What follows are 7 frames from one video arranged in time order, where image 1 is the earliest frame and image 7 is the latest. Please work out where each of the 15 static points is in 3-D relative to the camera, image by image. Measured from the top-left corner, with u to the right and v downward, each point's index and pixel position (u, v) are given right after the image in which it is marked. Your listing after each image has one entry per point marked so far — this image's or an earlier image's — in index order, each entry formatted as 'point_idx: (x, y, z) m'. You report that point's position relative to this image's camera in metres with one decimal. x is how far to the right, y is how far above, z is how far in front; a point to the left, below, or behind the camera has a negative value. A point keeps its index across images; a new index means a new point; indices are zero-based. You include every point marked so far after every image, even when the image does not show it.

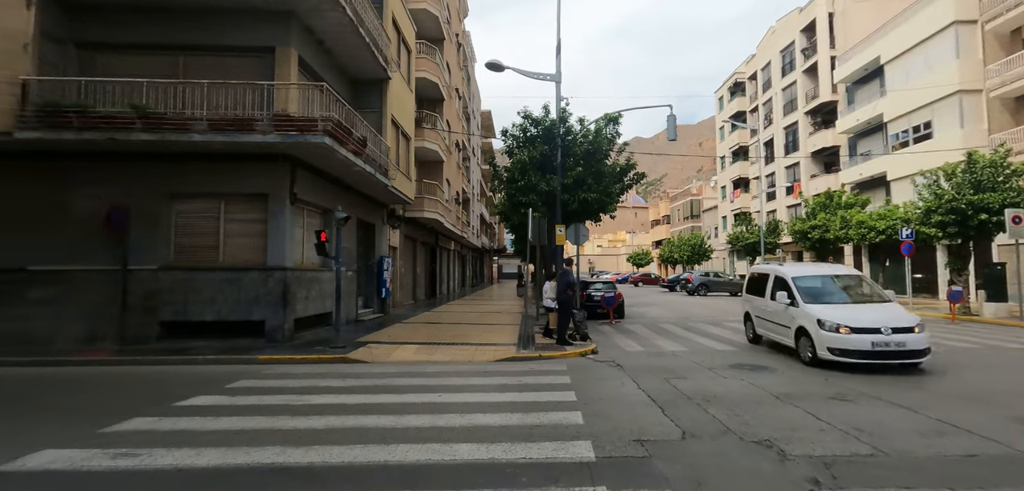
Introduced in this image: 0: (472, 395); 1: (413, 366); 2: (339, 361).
0: (-0.6, -2.3, +7.3) m
1: (-2.0, -2.4, +9.5) m
2: (-3.7, -2.4, +9.8) m
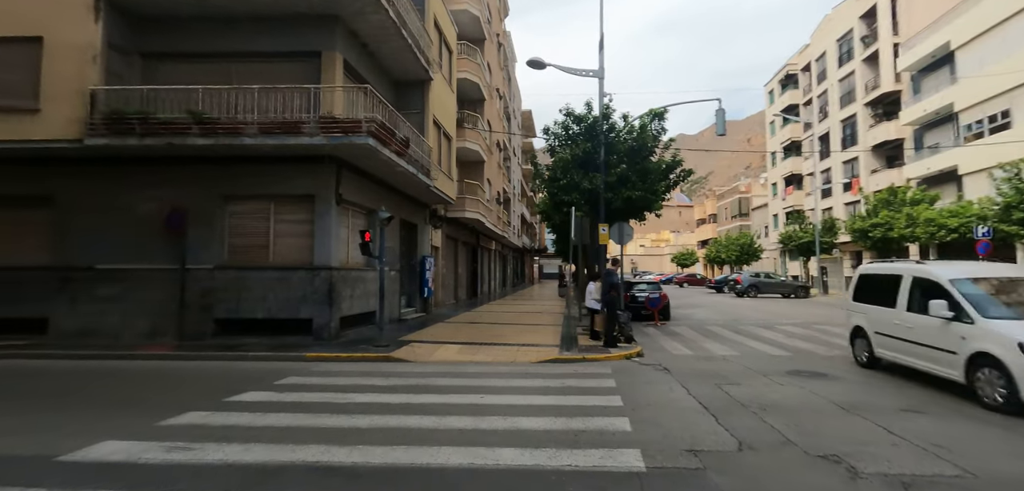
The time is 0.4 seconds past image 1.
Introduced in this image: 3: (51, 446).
0: (0.0, -2.3, +7.1) m
1: (-1.1, -2.4, +9.4) m
2: (-2.8, -2.4, +9.9) m
3: (-4.9, -2.1, +4.9) m
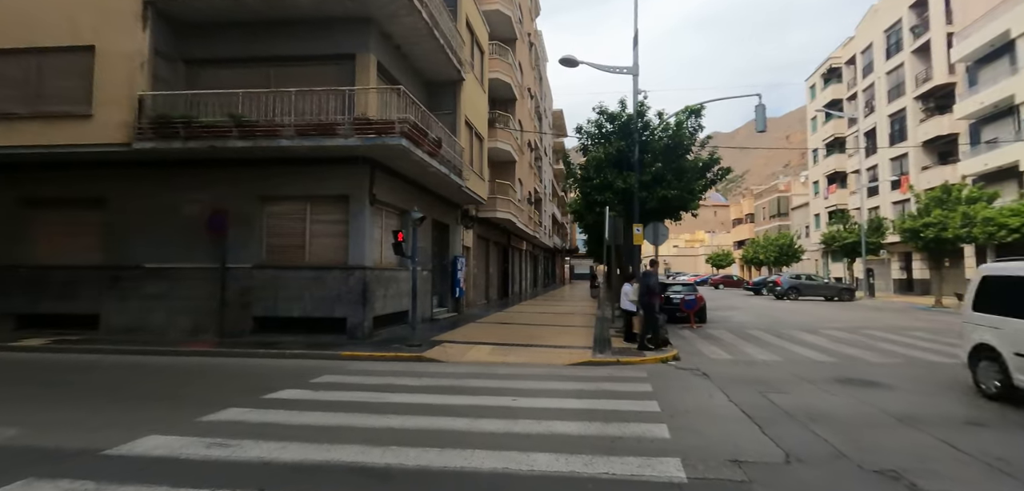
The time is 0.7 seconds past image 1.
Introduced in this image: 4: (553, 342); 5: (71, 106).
0: (+0.5, -2.3, +6.9) m
1: (-0.5, -2.4, +9.3) m
2: (-2.1, -2.4, +9.9) m
3: (-4.5, -2.1, +5.0) m
4: (+1.0, -2.5, +12.1) m
5: (-11.1, +3.5, +11.7) m
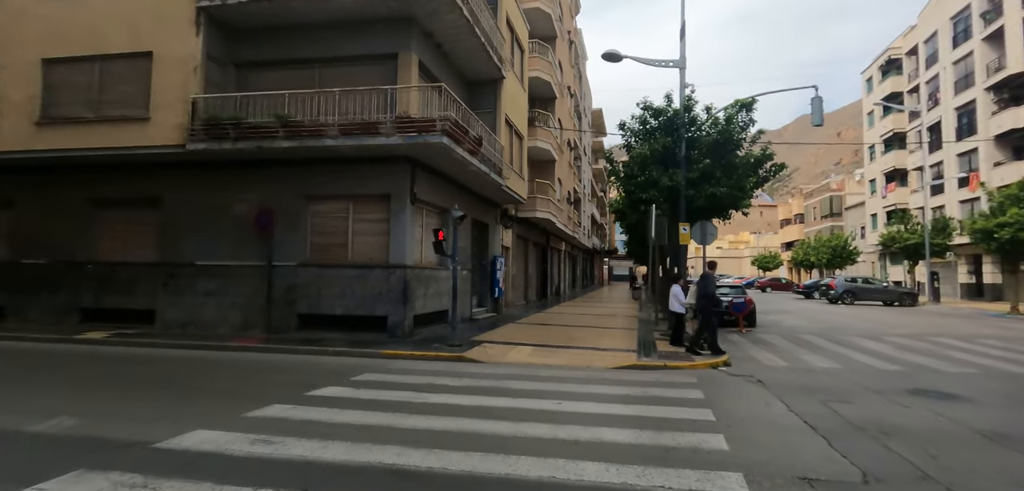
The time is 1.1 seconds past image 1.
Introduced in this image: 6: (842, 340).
0: (+1.2, -2.3, +6.6) m
1: (+0.3, -2.4, +9.1) m
2: (-1.2, -2.4, +9.8) m
3: (-4.0, -2.1, +5.1) m
4: (+2.0, -2.5, +11.8) m
5: (-10.0, +3.6, +12.2) m
6: (+9.8, -2.8, +13.8) m
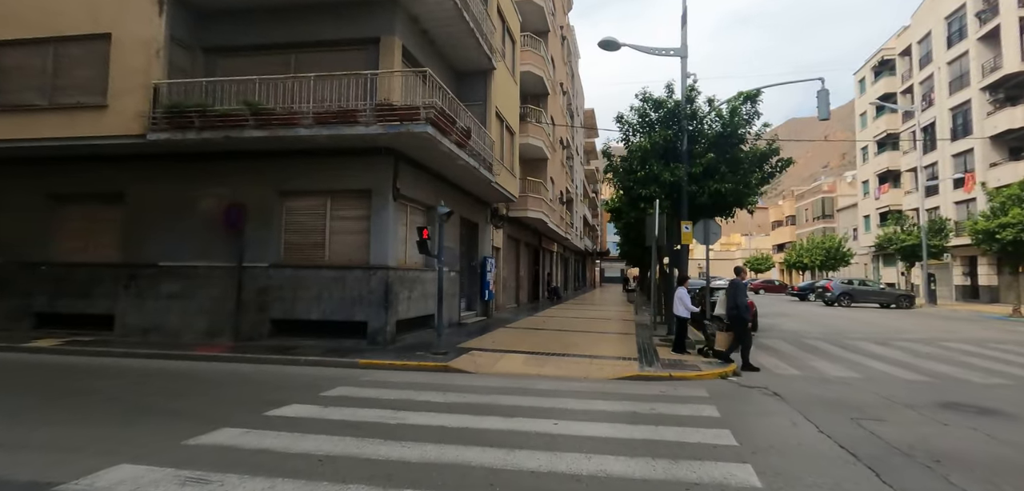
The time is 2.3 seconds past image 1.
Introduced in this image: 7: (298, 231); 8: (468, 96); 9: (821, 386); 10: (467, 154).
0: (+1.1, -2.3, +5.8) m
1: (+0.2, -2.4, +8.2) m
2: (-1.4, -2.4, +8.9) m
3: (-4.1, -2.0, +4.2) m
4: (+1.8, -2.5, +10.9) m
5: (-10.2, +3.6, +11.2) m
6: (+9.5, -2.8, +13.1) m
7: (-5.2, +0.4, +11.4) m
8: (-1.5, +4.9, +15.3) m
9: (+5.5, -2.5, +8.2) m
10: (-1.2, +2.4, +12.0) m
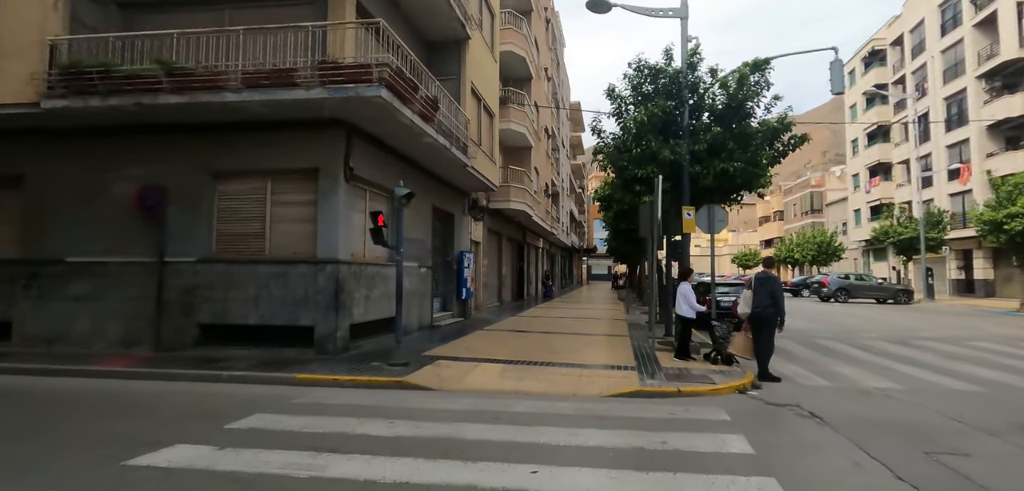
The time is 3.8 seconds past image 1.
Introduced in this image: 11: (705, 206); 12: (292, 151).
0: (+0.7, -2.1, +4.2) m
1: (-0.2, -2.2, +6.6) m
2: (-1.8, -2.2, +7.2) m
3: (-4.4, -1.8, +2.4) m
4: (+1.3, -2.3, +9.3) m
5: (-10.8, +3.7, +9.2) m
6: (+9.0, -2.6, +11.7) m
7: (-5.8, +0.5, +9.6) m
8: (-2.1, +5.2, +13.6) m
9: (+5.1, -2.3, +6.7) m
10: (-1.7, +2.6, +10.3) m
11: (+4.3, +0.9, +10.2) m
12: (-4.4, +1.9, +9.3) m
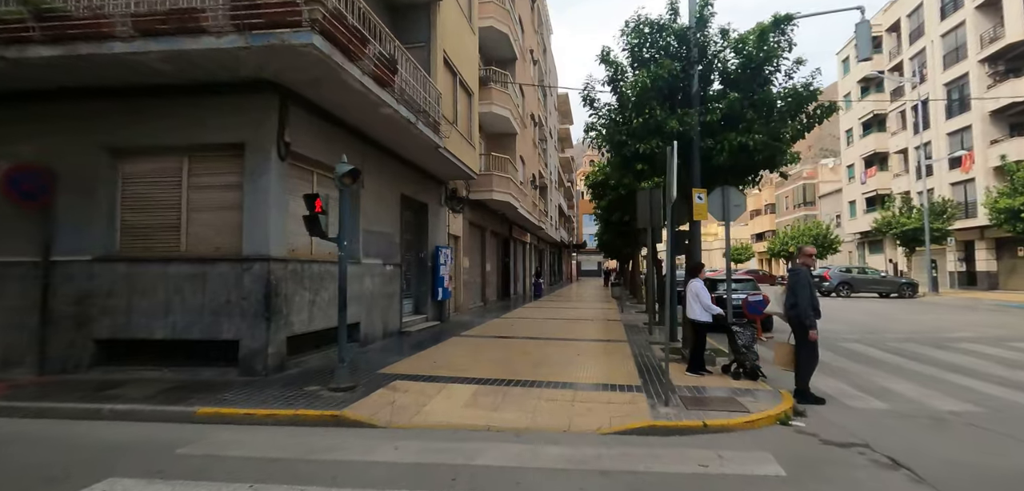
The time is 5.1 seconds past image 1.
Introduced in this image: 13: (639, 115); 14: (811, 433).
0: (+0.5, -1.9, +2.4) m
1: (-0.6, -2.0, +4.8) m
2: (-2.2, -2.1, +5.4) m
3: (-4.6, -1.8, +0.6) m
4: (+1.0, -2.1, +7.6) m
5: (-11.2, +3.8, +7.2) m
6: (+8.6, -2.3, +10.2) m
7: (-6.2, +0.6, +7.7) m
8: (-2.7, +5.3, +11.8) m
9: (+4.7, -2.1, +5.1) m
10: (-2.2, +2.7, +8.5) m
11: (+3.8, +1.1, +8.5) m
12: (-4.8, +2.0, +7.5) m
13: (+2.4, +2.5, +9.1) m
14: (+3.3, -2.1, +5.1) m
